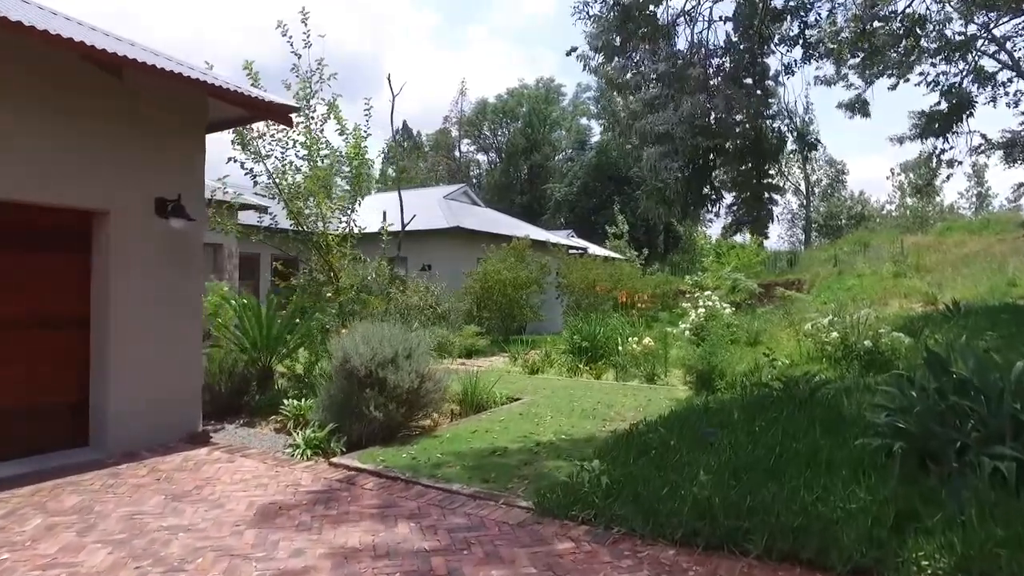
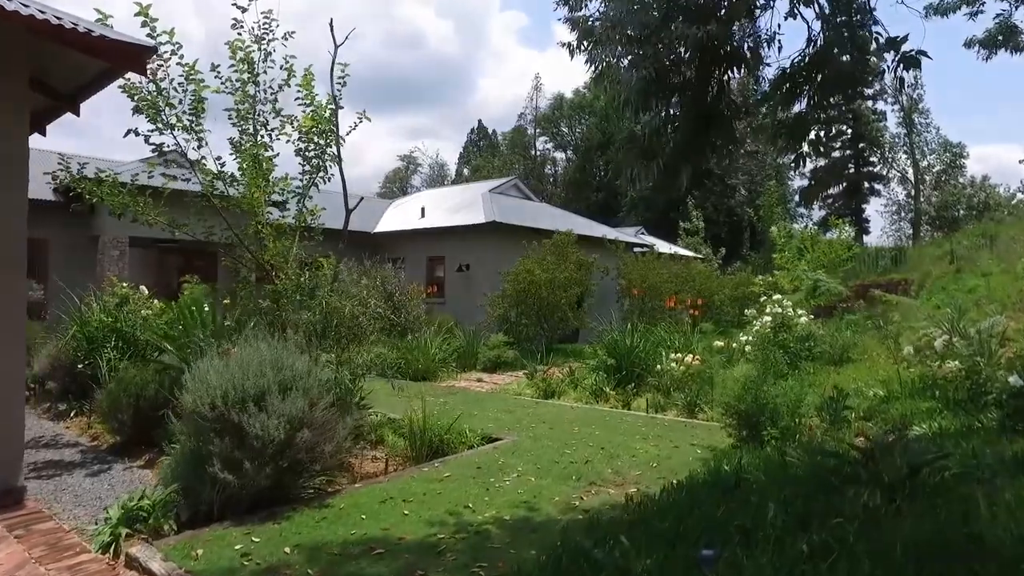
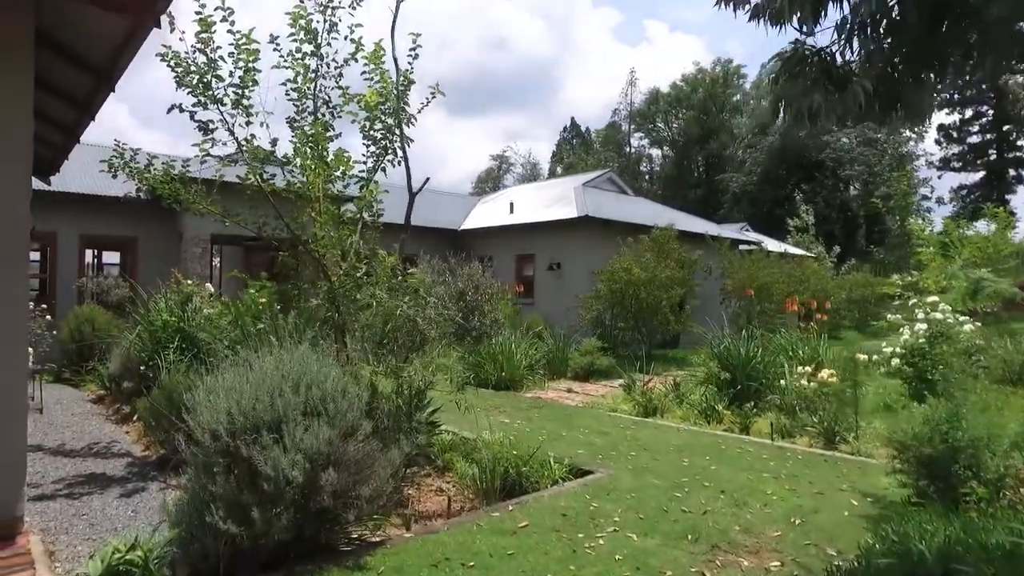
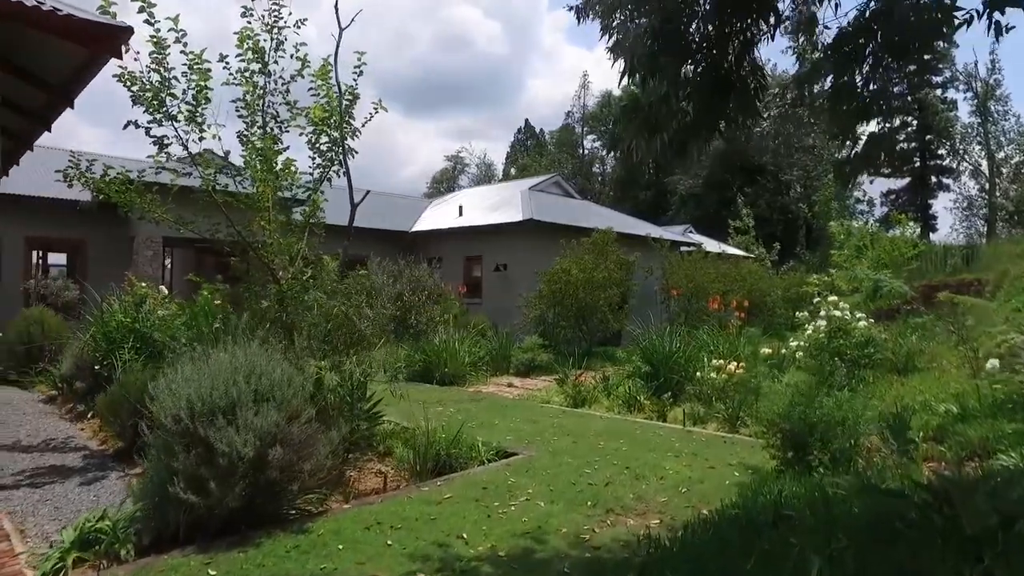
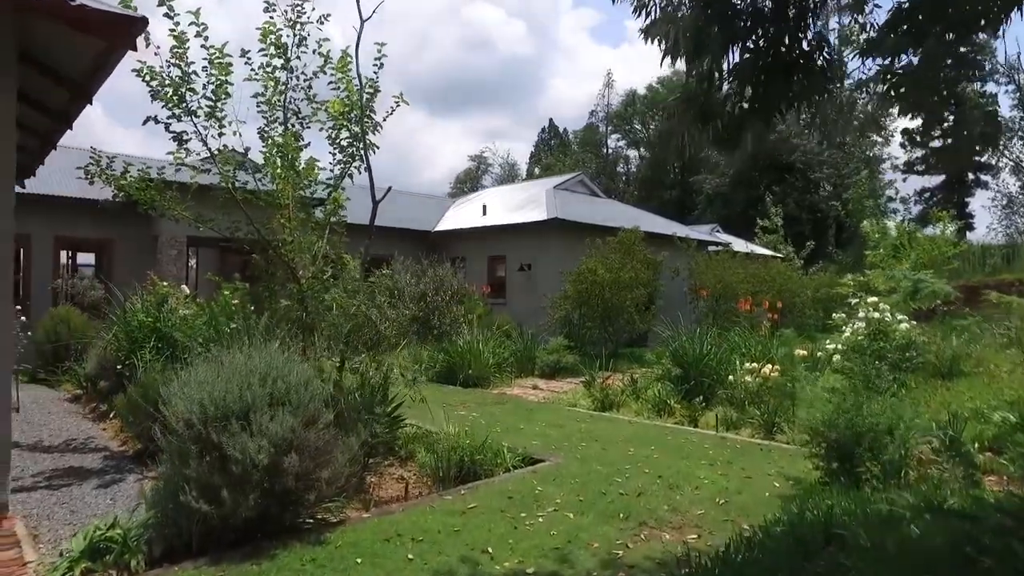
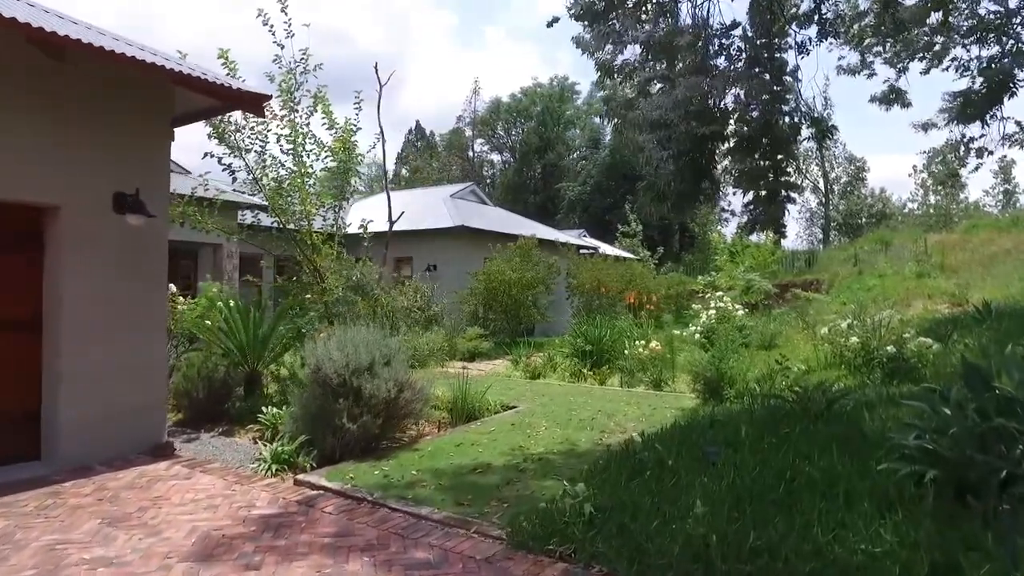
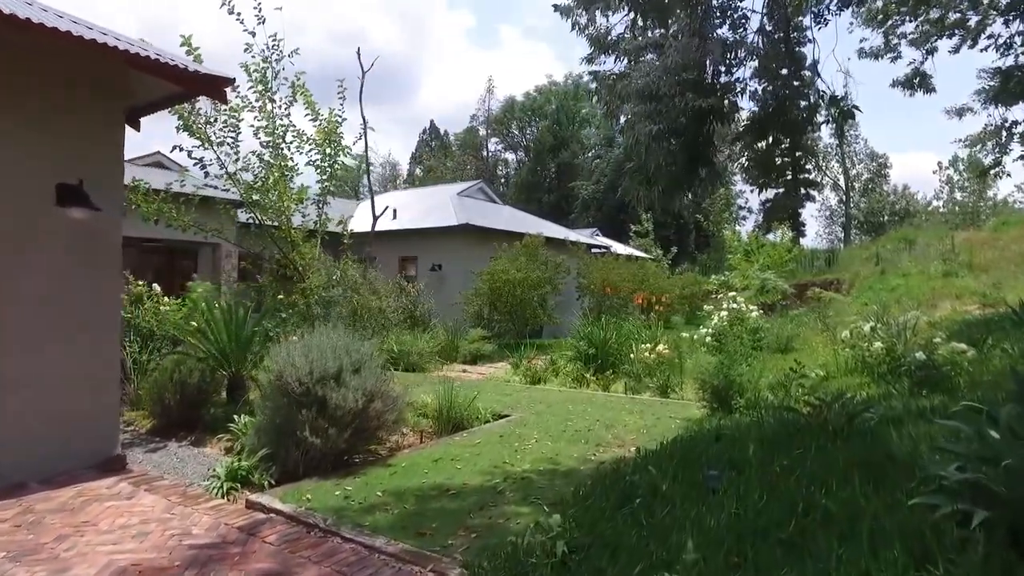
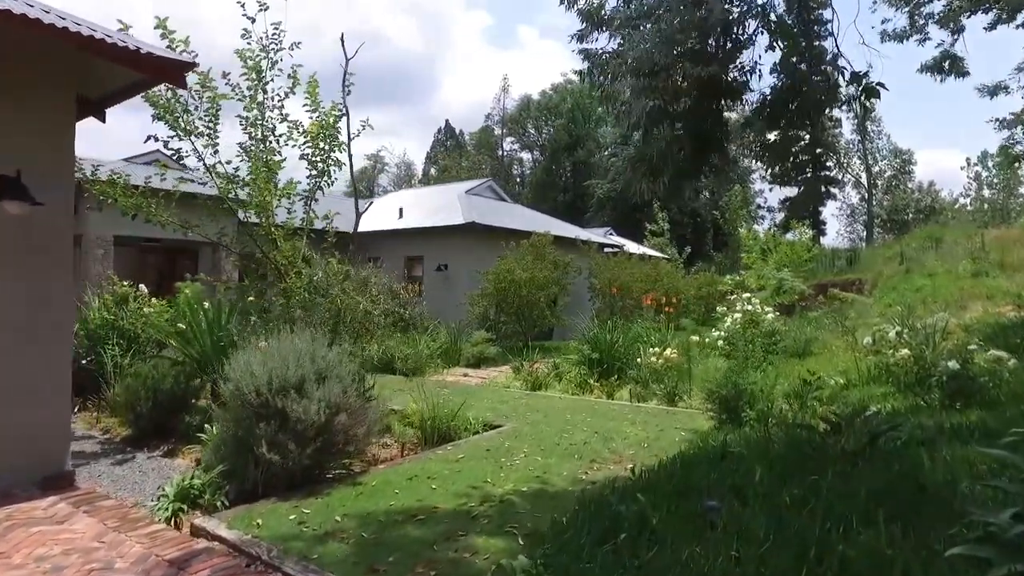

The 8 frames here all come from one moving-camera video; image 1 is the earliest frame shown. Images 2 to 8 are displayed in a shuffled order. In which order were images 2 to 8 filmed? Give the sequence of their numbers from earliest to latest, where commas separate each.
6, 7, 8, 2, 4, 5, 3
